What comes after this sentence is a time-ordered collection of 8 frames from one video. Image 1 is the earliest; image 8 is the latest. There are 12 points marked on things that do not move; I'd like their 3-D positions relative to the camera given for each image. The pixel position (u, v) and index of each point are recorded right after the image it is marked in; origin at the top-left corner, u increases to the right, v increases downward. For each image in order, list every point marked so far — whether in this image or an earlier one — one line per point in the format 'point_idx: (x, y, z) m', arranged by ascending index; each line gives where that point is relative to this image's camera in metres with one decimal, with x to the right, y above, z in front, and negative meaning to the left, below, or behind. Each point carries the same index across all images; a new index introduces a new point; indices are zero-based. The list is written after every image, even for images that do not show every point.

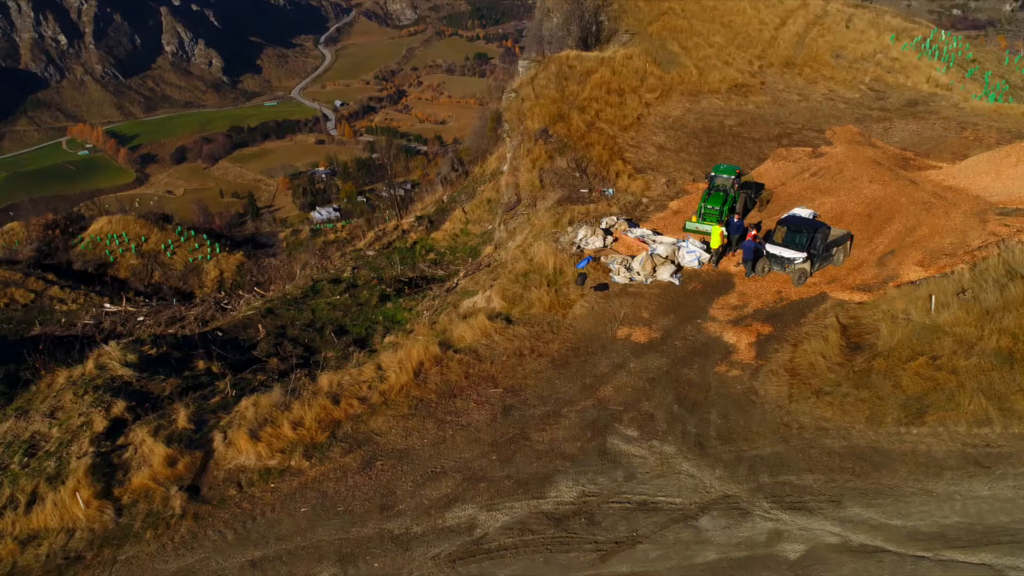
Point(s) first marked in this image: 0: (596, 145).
0: (+1.8, +3.1, +16.5) m
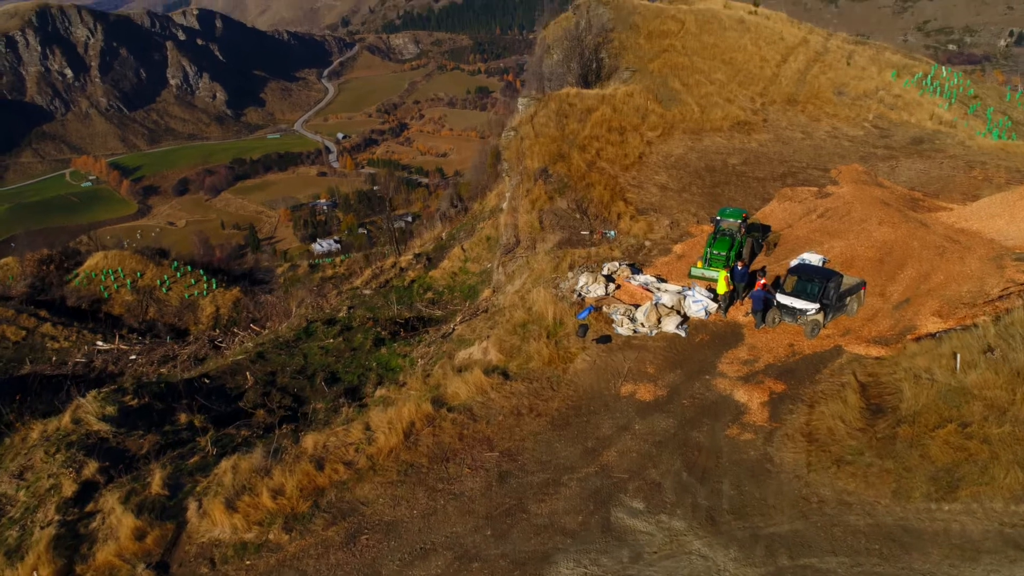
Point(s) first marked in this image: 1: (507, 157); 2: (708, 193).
0: (+1.8, +2.2, +16.1) m
1: (-0.1, +3.3, +19.0) m
2: (+4.3, +2.1, +16.7) m
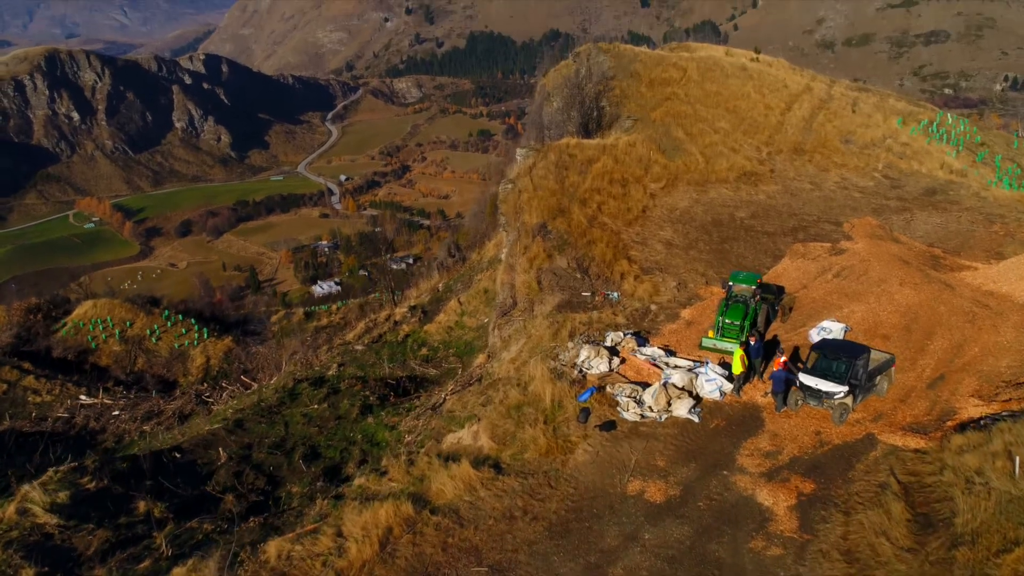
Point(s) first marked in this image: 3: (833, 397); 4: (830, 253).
0: (+1.7, +0.9, +15.2) m
1: (-0.2, +1.8, +18.2) m
2: (+4.3, +0.8, +15.8) m
3: (+3.7, -1.3, +8.7) m
4: (+6.8, +0.7, +16.1) m
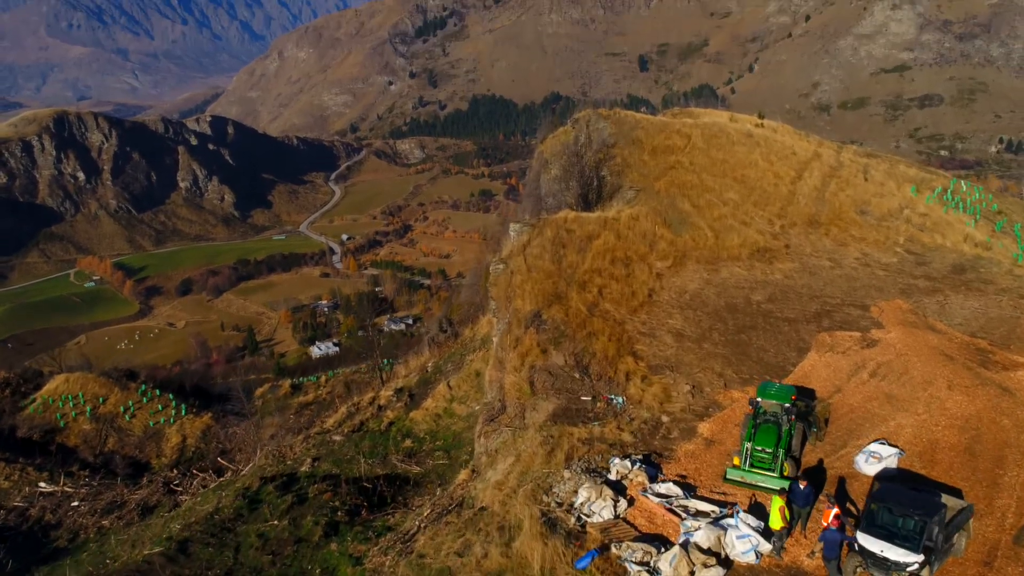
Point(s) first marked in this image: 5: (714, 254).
0: (+1.5, -0.8, +13.4) m
1: (-0.4, -0.1, +16.5) m
2: (+4.1, -1.0, +14.0) m
3: (+3.5, -2.5, +6.8) m
4: (+6.6, -1.1, +14.3) m
5: (+5.1, +0.9, +18.9) m
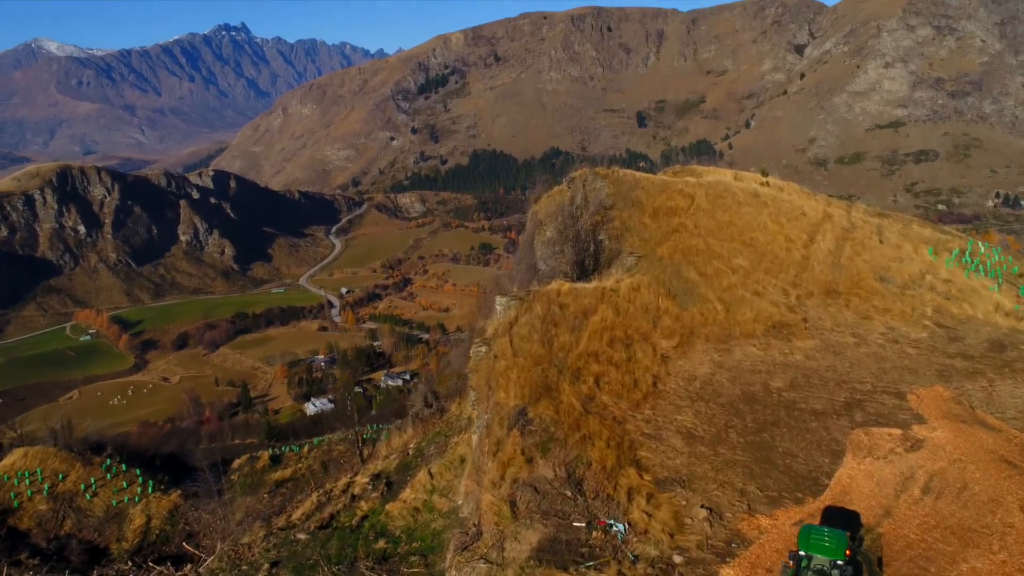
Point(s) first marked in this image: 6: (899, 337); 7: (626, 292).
0: (+1.2, -2.2, +11.2) m
1: (-0.7, -1.7, +14.4) m
2: (+3.8, -2.4, +11.9) m
3: (+3.2, -3.4, +4.5) m
4: (+6.3, -2.5, +12.1) m
5: (+4.8, -0.9, +16.9) m
6: (+9.3, -1.2, +18.1) m
7: (+2.6, -0.1, +17.4) m
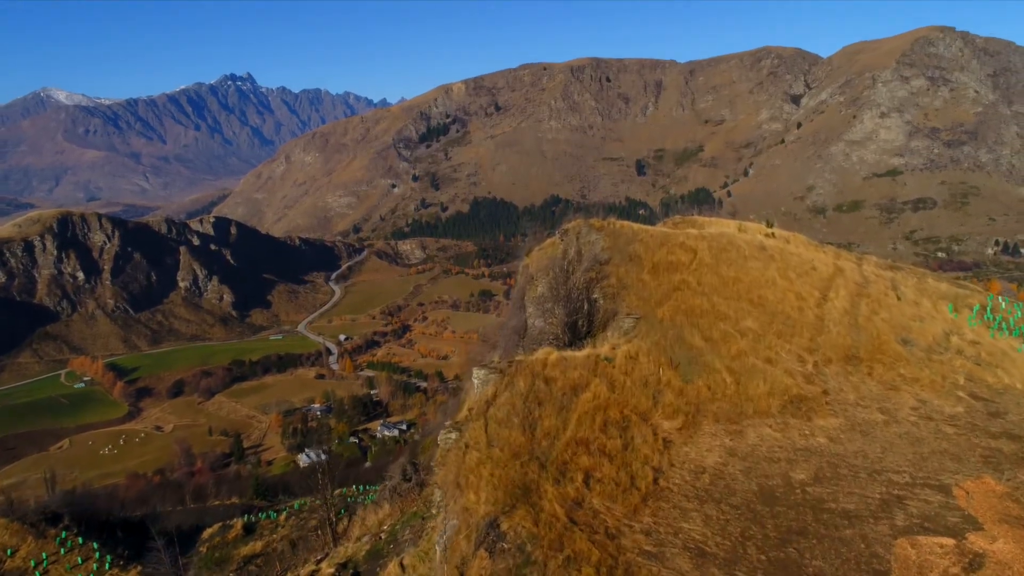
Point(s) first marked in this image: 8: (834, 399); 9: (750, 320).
0: (+0.8, -3.3, +9.0) m
1: (-1.1, -2.9, +12.2) m
2: (+3.4, -3.5, +9.6) m
3: (+2.8, -4.1, +2.3) m
4: (+5.9, -3.6, +9.9) m
5: (+4.4, -2.3, +14.8) m
6: (+8.9, -2.6, +16.0) m
7: (+2.2, -1.5, +15.3) m
8: (+6.8, -2.3, +16.0) m
9: (+6.0, -0.9, +19.1) m
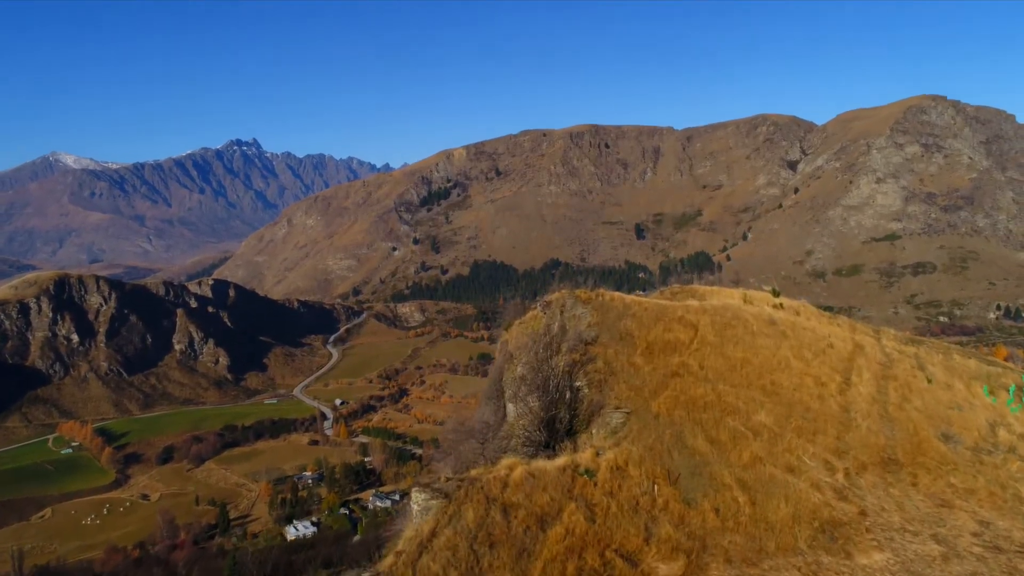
0: (+0.1, -4.2, +5.6) m
1: (-1.8, -4.2, +8.8) m
2: (+2.7, -4.5, +6.2) m
3: (+2.1, -4.5, -1.2) m
4: (+5.2, -4.7, +6.5) m
5: (+3.6, -3.8, +11.4) m
6: (+8.1, -4.2, +12.6) m
7: (+1.5, -3.0, +12.0) m
8: (+6.0, -3.9, +12.6) m
9: (+5.3, -2.7, +15.9) m
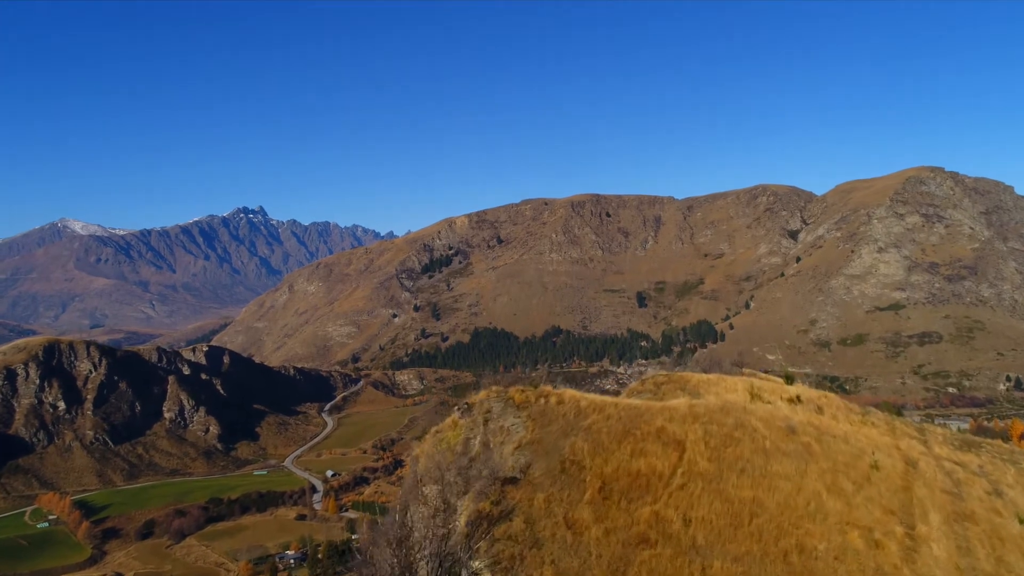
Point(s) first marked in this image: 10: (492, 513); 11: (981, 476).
0: (-1.9, -4.7, -1.4) m
1: (-3.8, -4.9, +1.8) m
2: (+0.7, -5.1, -0.8) m
3: (0.0, -4.4, -8.2) m
4: (+3.2, -5.3, -0.6) m
5: (+1.7, -4.8, +4.4) m
6: (+6.2, -5.3, +5.5) m
7: (-0.5, -4.1, +5.1) m
8: (+4.1, -5.0, +5.6) m
9: (+3.3, -4.1, +9.0) m
10: (-0.3, -3.4, +11.6) m
11: (+11.2, -4.7, +18.6) m
